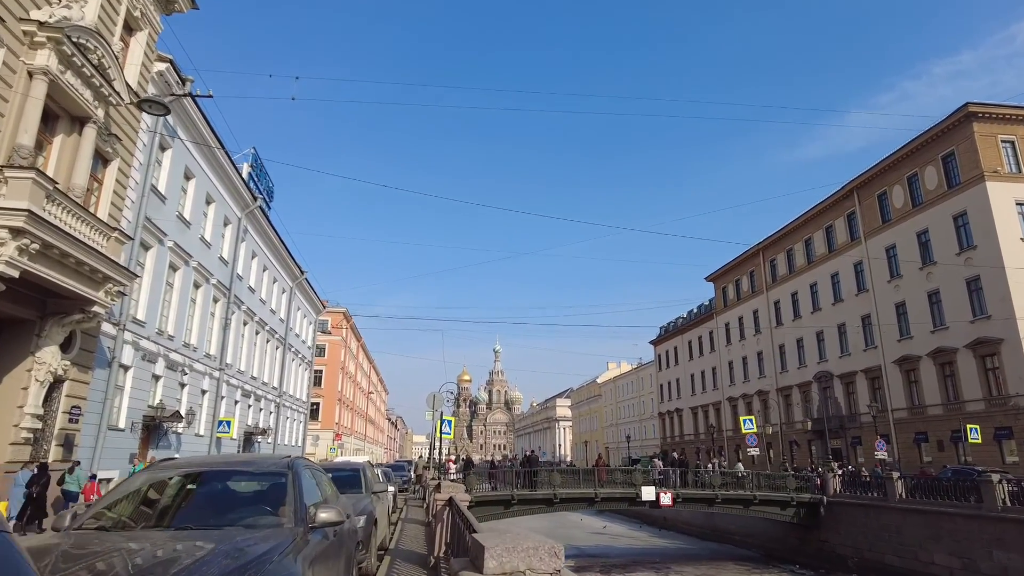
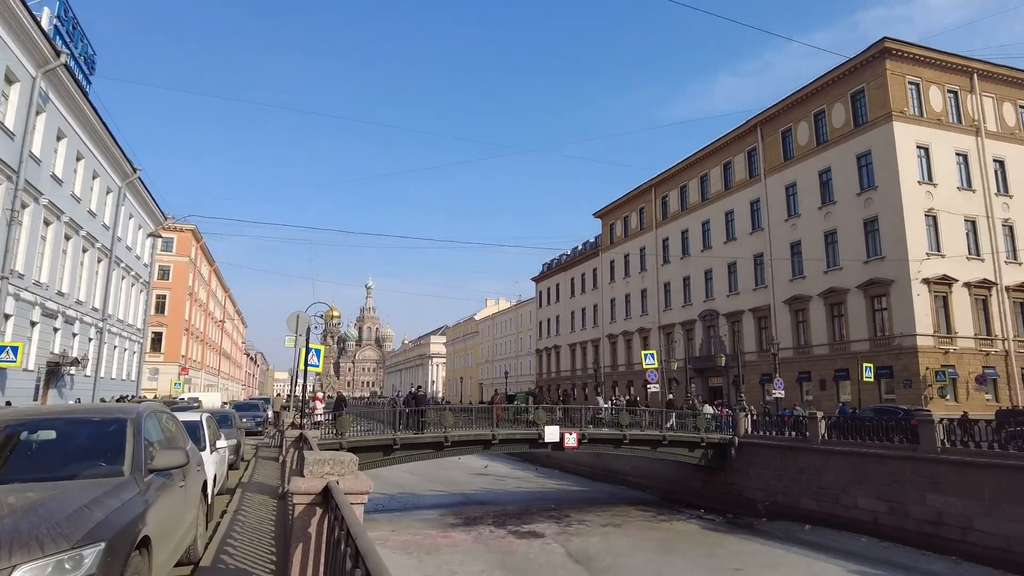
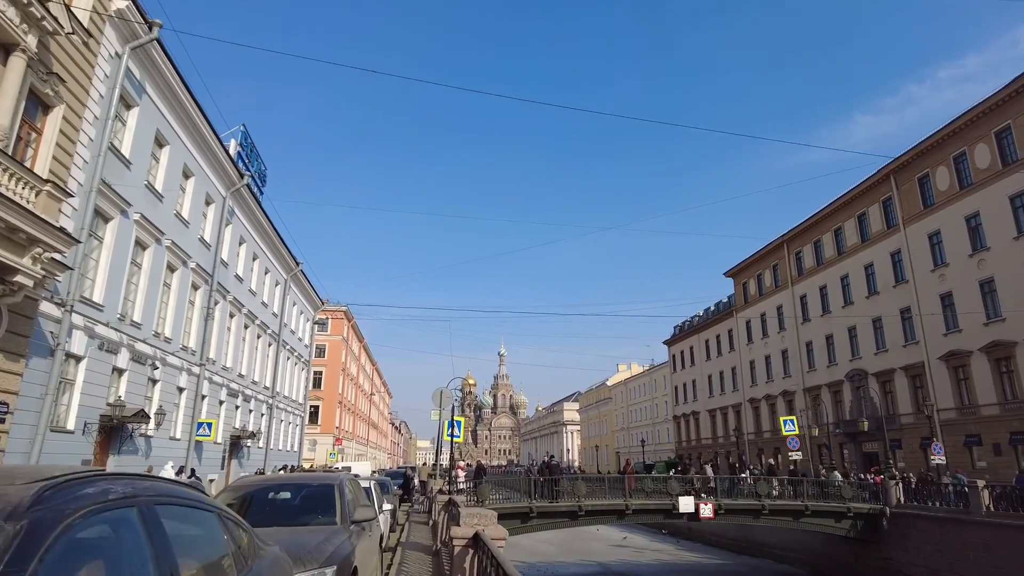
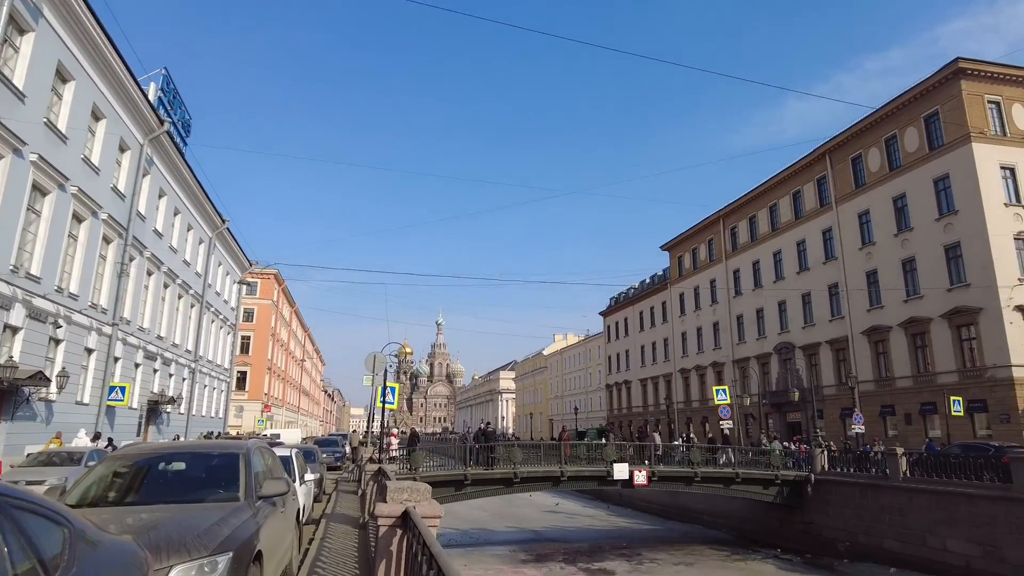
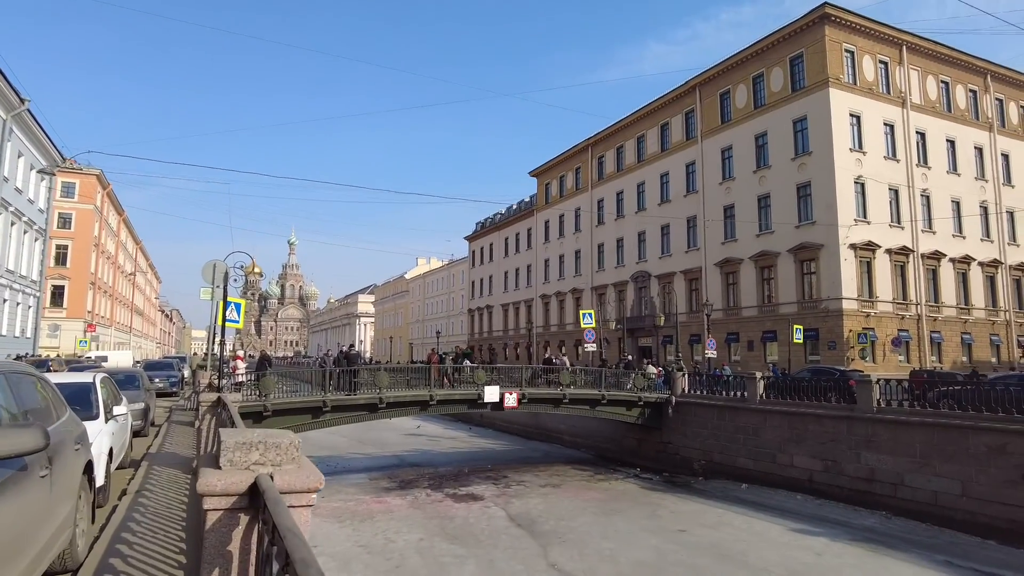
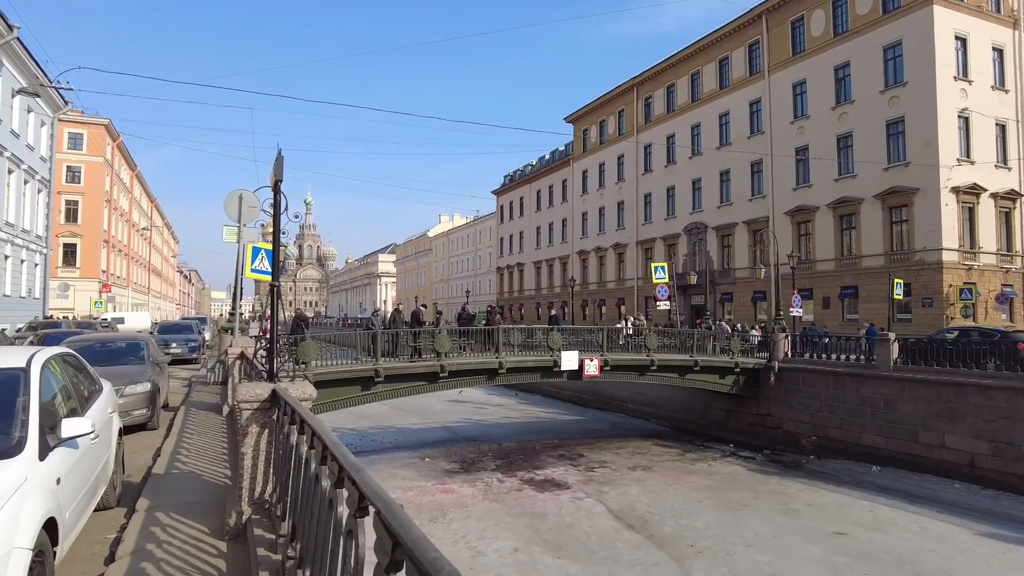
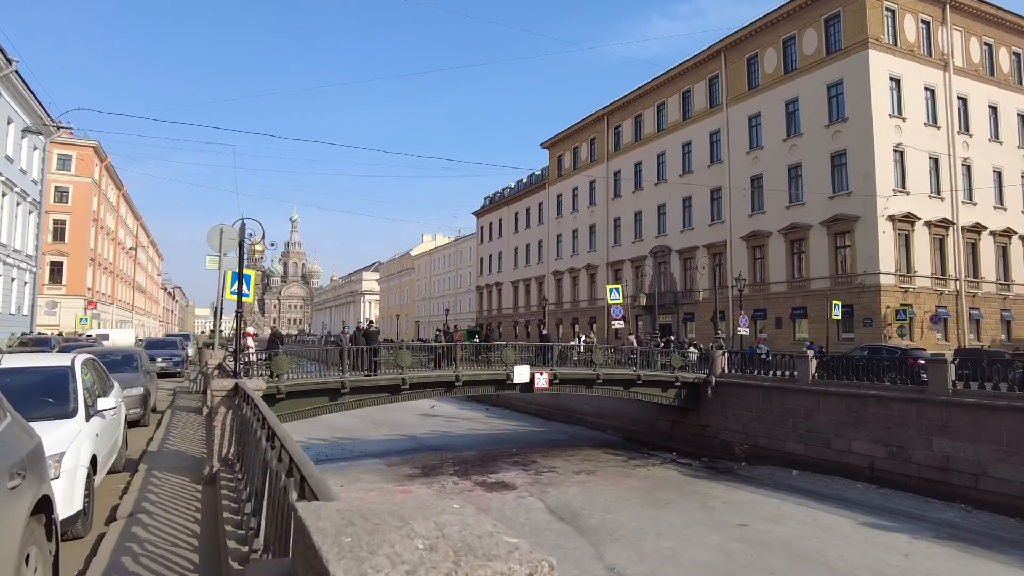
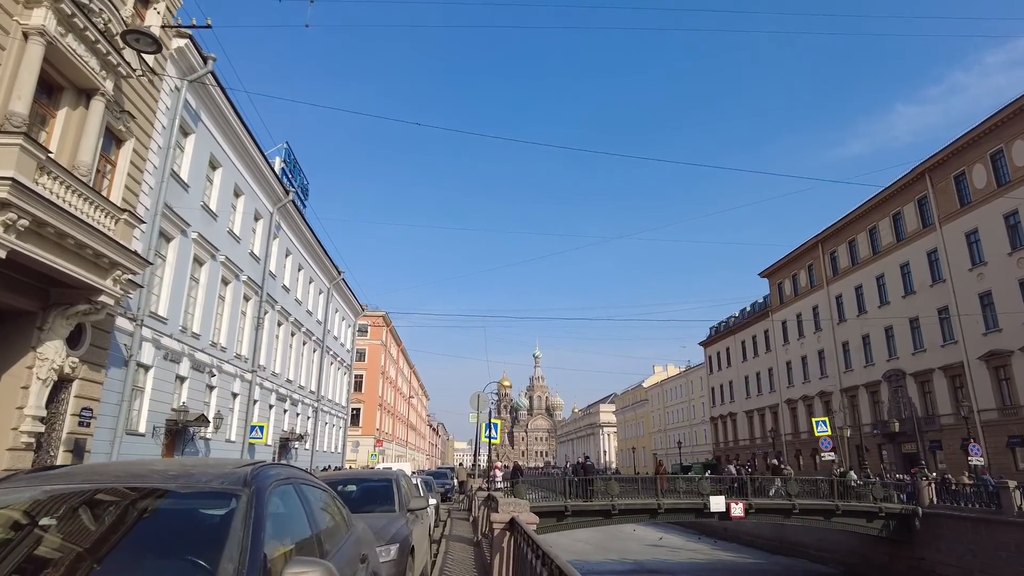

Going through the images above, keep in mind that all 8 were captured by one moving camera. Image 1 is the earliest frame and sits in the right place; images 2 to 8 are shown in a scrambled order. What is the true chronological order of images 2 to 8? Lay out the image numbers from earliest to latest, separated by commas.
8, 3, 4, 2, 5, 7, 6
